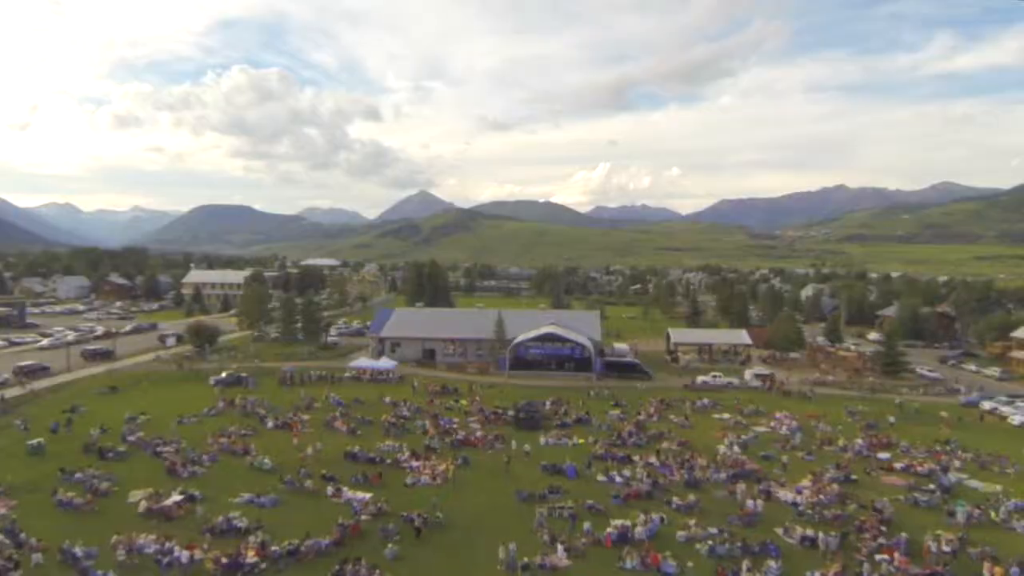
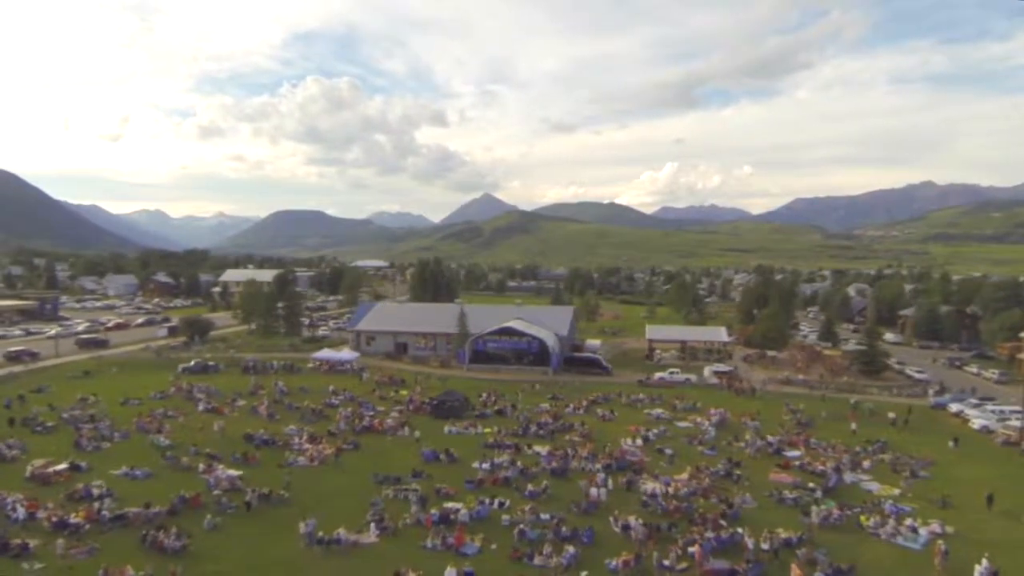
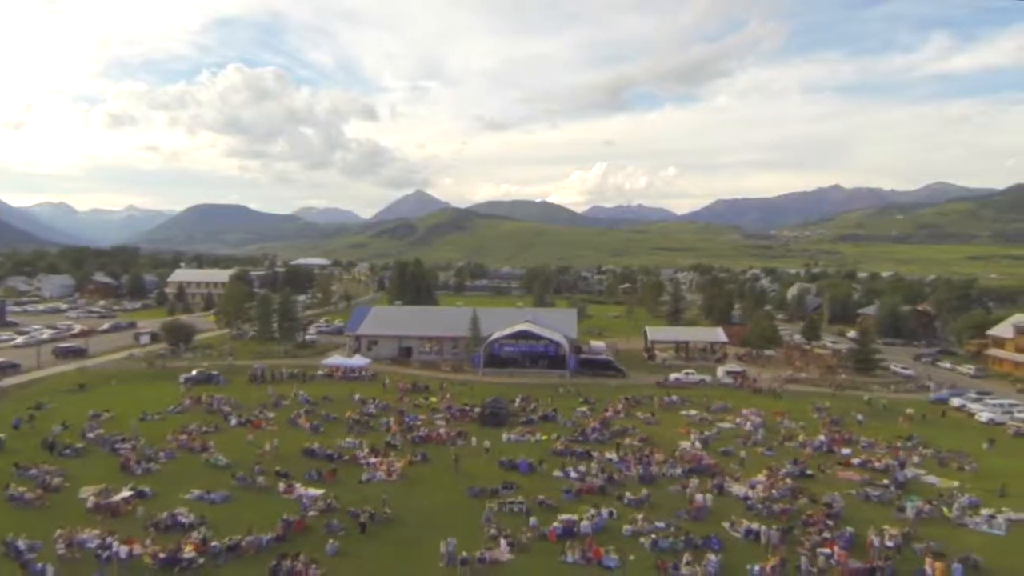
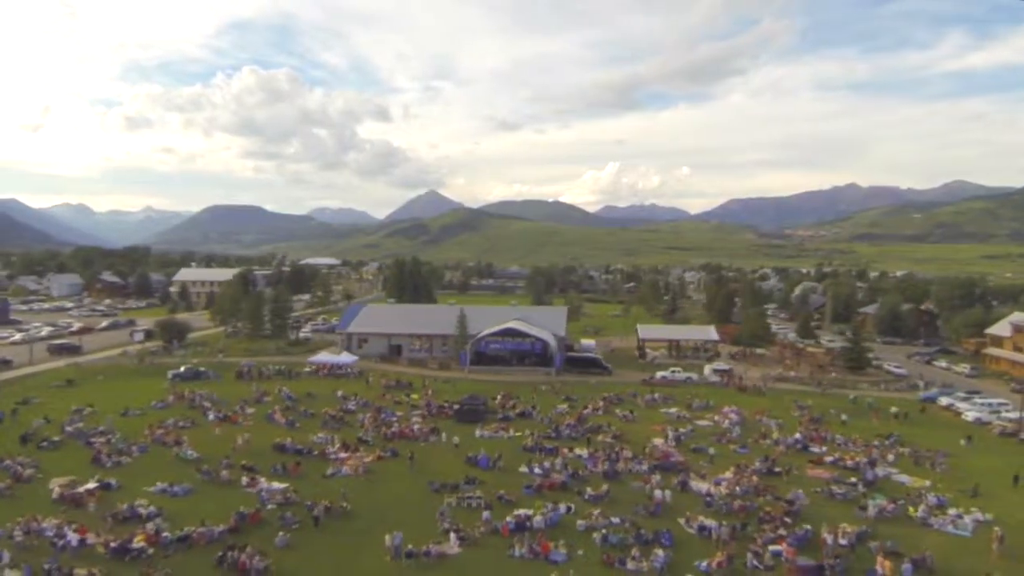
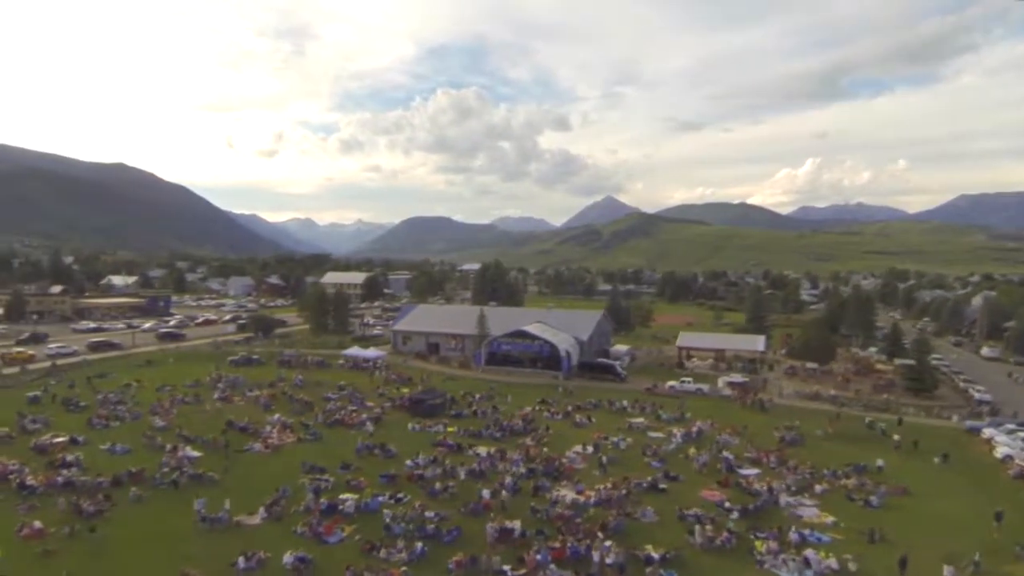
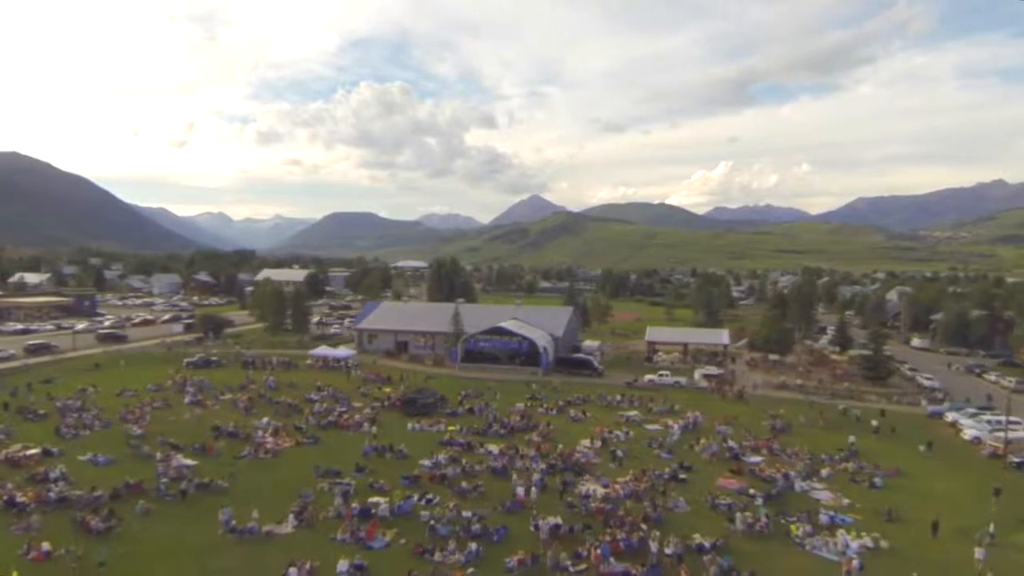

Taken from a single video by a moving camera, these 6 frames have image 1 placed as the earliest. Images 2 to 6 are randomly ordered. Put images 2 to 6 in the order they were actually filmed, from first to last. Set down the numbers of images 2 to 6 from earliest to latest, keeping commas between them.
3, 4, 2, 6, 5
